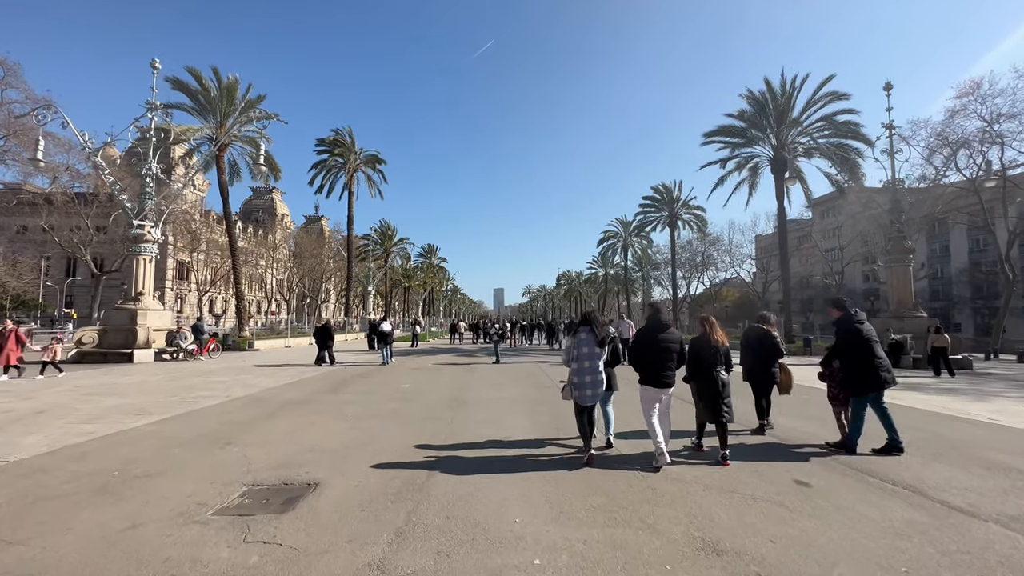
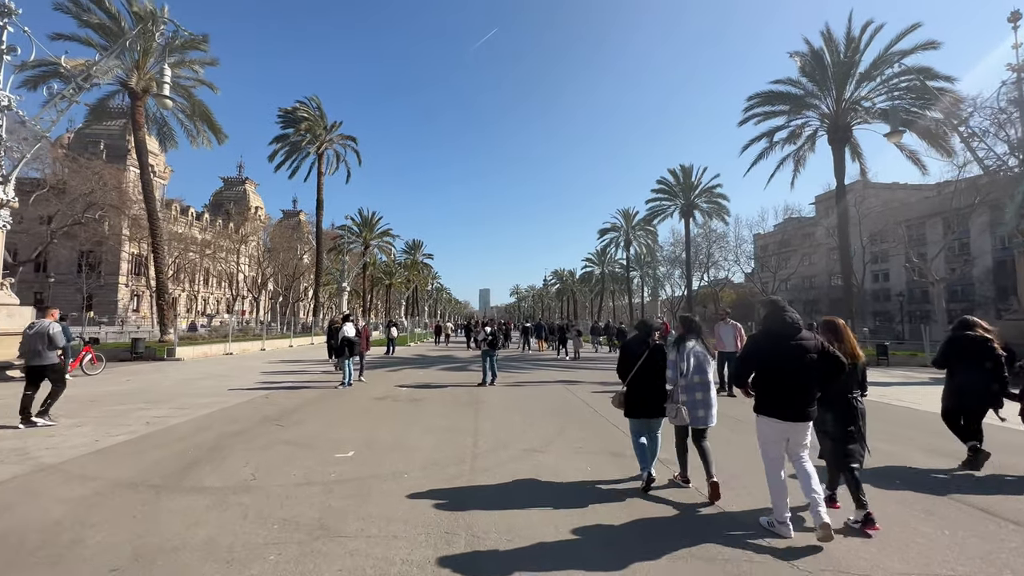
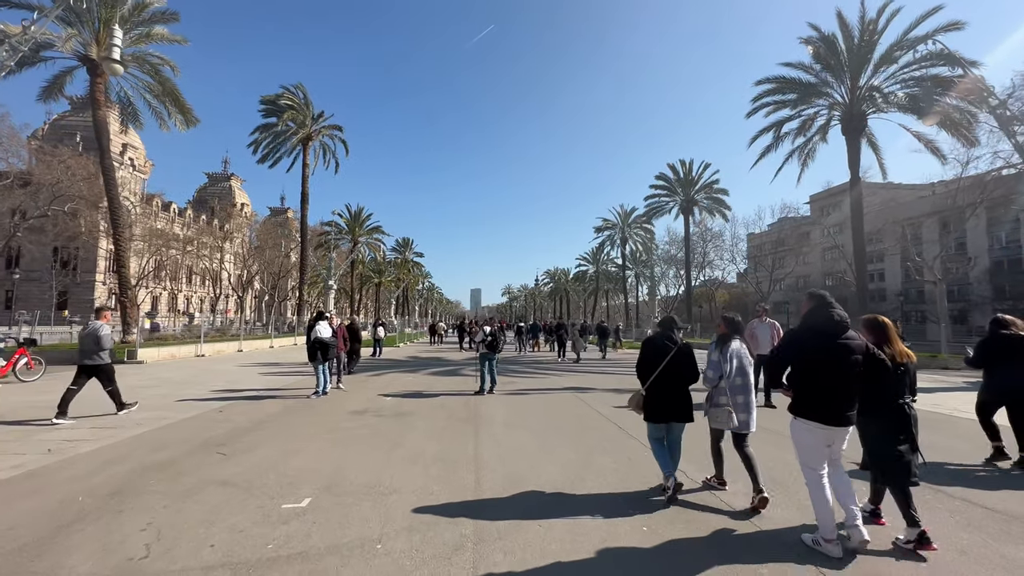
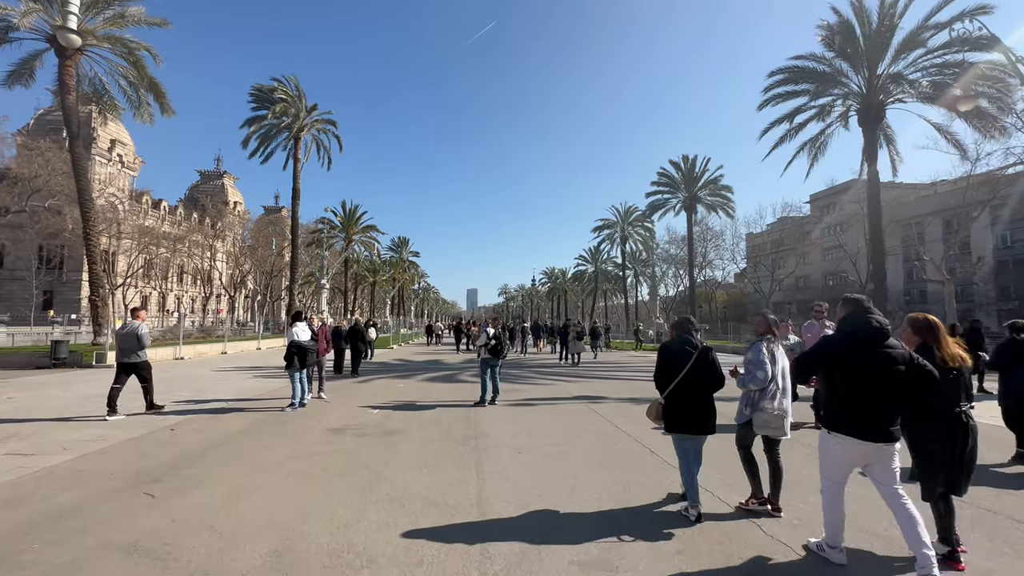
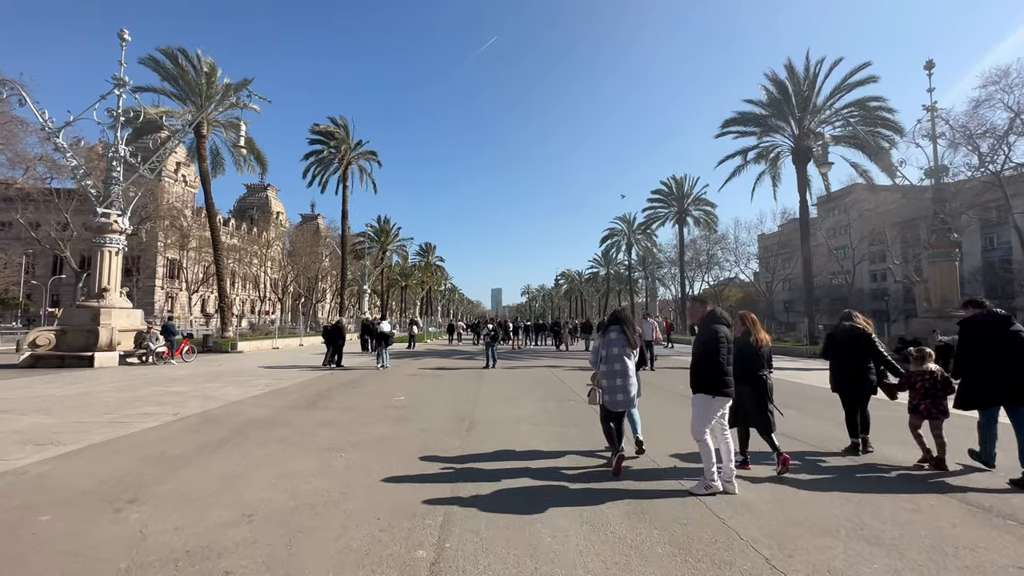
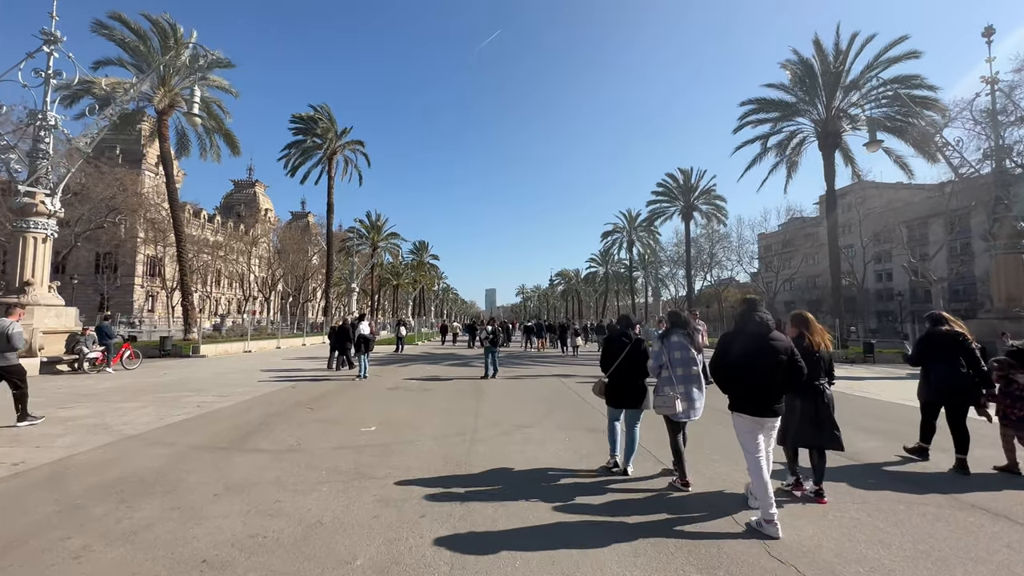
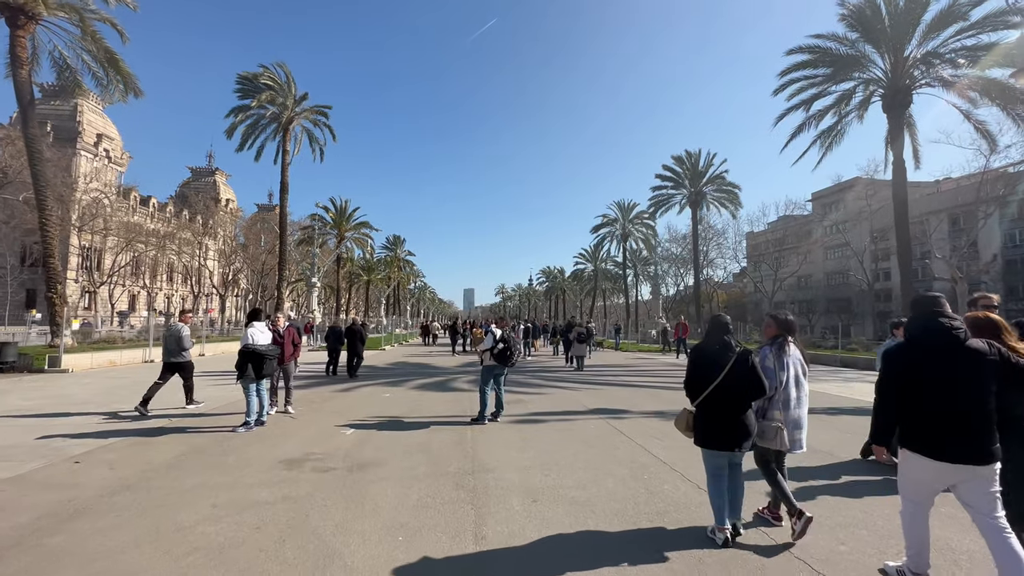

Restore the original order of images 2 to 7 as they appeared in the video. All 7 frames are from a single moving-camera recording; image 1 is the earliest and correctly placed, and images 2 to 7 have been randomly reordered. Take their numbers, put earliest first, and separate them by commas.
5, 6, 2, 3, 4, 7
